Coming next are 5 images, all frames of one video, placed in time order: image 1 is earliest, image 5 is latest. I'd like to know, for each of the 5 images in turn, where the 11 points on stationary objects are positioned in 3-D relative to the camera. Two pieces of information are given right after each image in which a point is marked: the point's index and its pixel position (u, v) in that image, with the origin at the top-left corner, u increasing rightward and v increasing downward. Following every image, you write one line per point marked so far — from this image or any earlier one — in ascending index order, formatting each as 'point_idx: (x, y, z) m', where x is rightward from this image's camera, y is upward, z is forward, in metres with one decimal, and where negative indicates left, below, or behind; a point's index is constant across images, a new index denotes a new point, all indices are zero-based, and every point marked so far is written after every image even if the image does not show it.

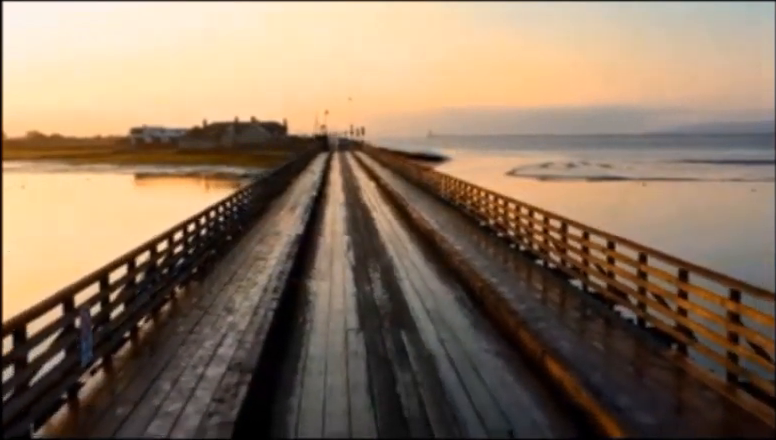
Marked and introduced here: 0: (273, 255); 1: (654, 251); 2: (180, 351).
0: (-2.0, -0.6, +13.8) m
1: (+3.0, -0.3, +8.9) m
2: (-2.0, -1.3, +7.7) m
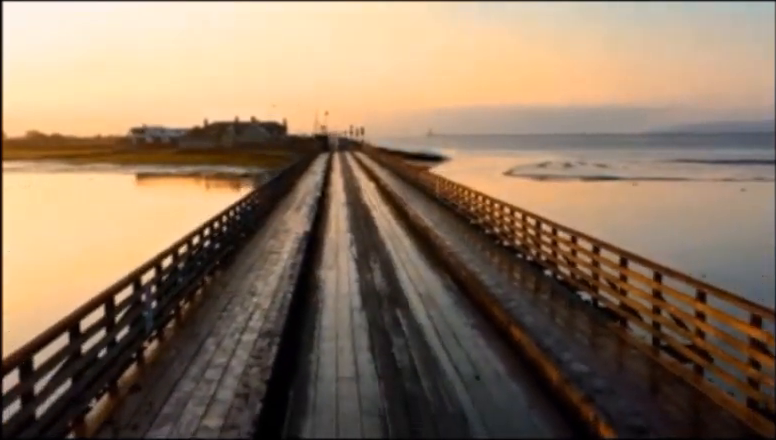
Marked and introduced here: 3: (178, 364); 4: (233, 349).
0: (-2.1, -0.6, +15.6) m
1: (+3.0, -0.3, +10.7) m
2: (-2.1, -1.2, +9.4) m
3: (-2.1, -1.4, +7.8) m
4: (-1.6, -1.3, +8.2) m
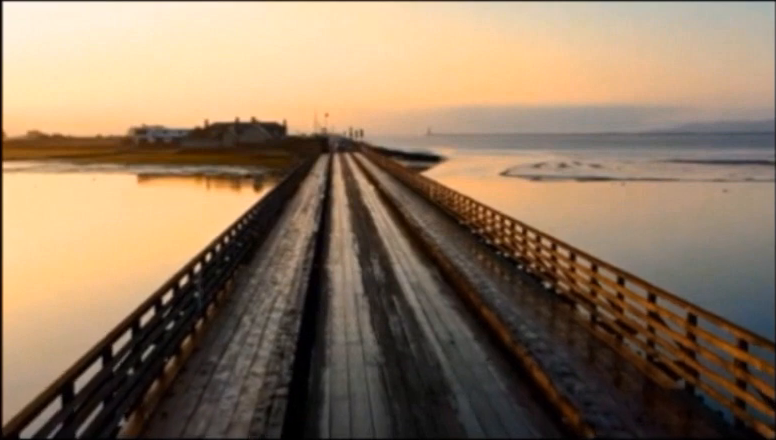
0: (-2.1, -0.6, +17.9) m
1: (+2.9, -0.3, +13.0) m
2: (-2.1, -1.3, +11.8) m
3: (-2.1, -1.5, +10.2) m
4: (-1.7, -1.4, +10.6) m
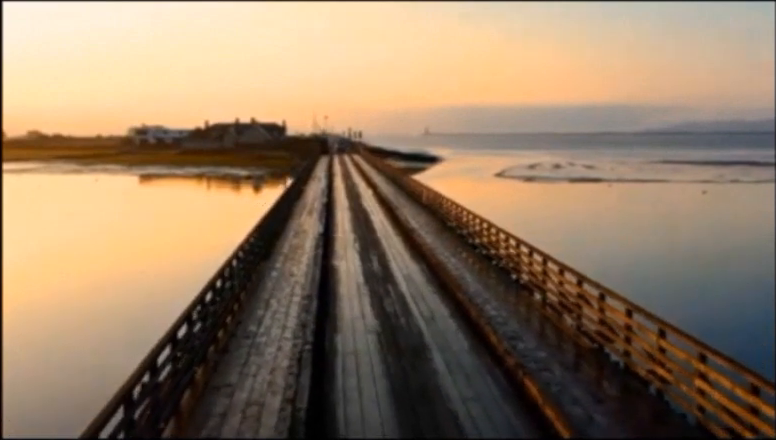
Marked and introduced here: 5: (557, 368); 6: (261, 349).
0: (-2.2, -0.7, +20.9) m
1: (+2.8, -0.4, +16.0) m
2: (-2.2, -1.4, +14.8) m
3: (-2.2, -1.6, +13.2) m
4: (-1.7, -1.5, +13.6) m
5: (+2.1, -1.9, +10.0) m
6: (-1.8, -1.8, +10.9) m
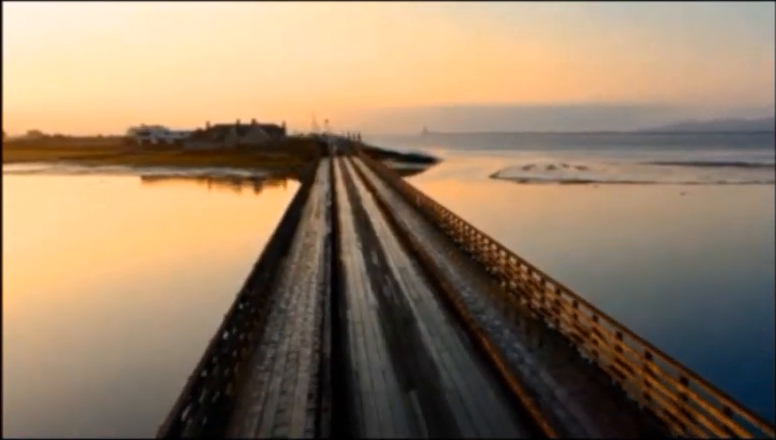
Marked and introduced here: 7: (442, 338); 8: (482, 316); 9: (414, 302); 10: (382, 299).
0: (-2.3, -0.8, +24.7) m
1: (+2.8, -0.5, +19.9) m
2: (-2.2, -1.4, +18.6) m
3: (-2.3, -1.6, +17.0) m
4: (-1.8, -1.6, +17.4) m
5: (+2.1, -2.0, +13.8) m
6: (-1.8, -1.9, +14.7) m
7: (+0.9, -2.1, +13.7) m
8: (+1.8, -1.8, +14.9) m
9: (+0.6, -1.7, +16.5) m
10: (-0.2, -1.7, +16.6) m
